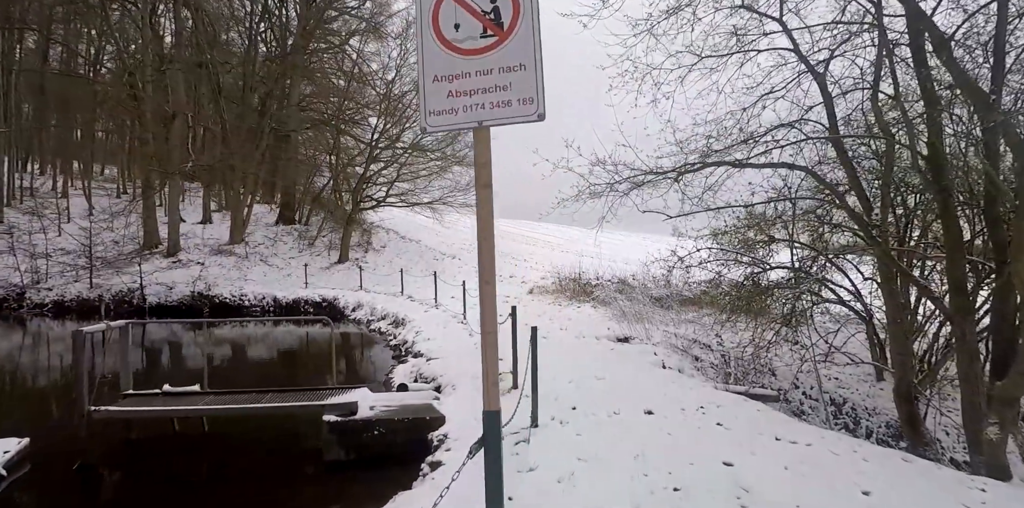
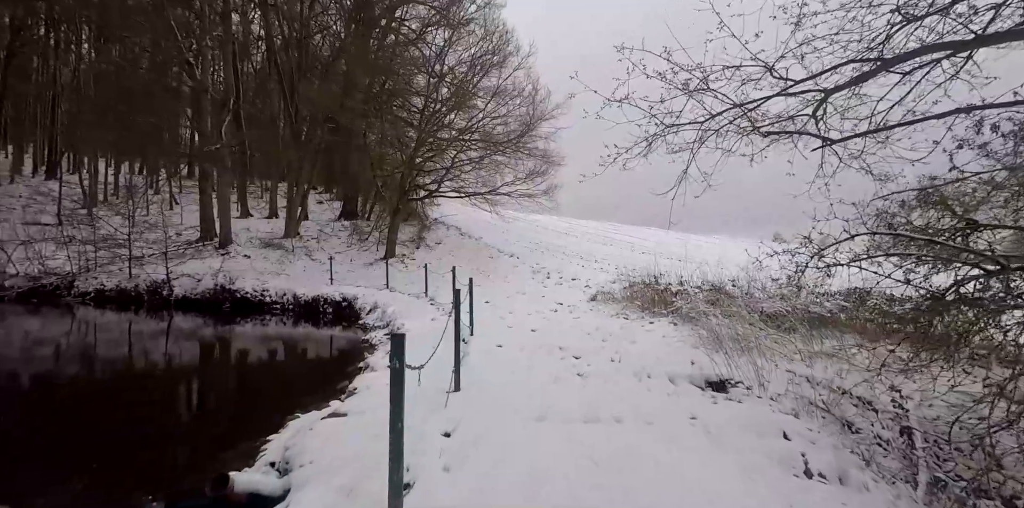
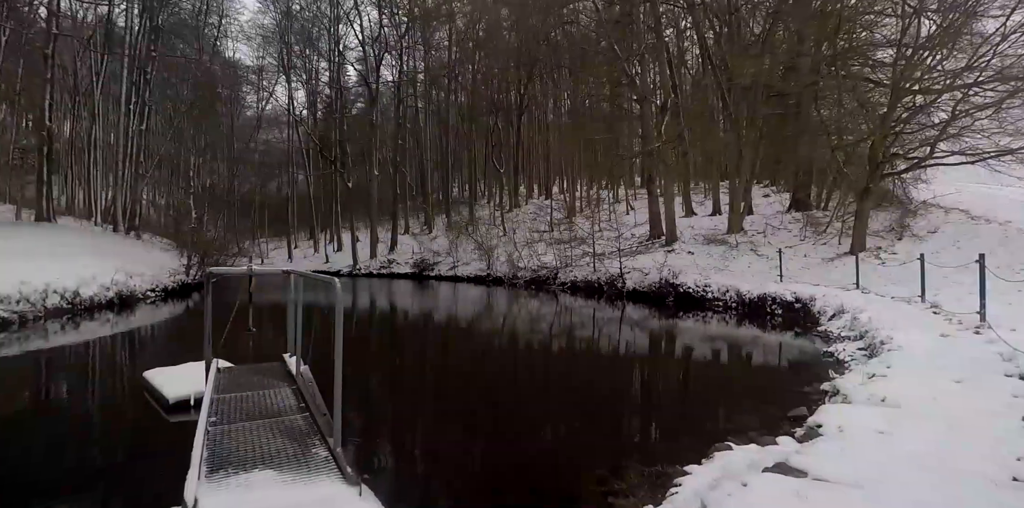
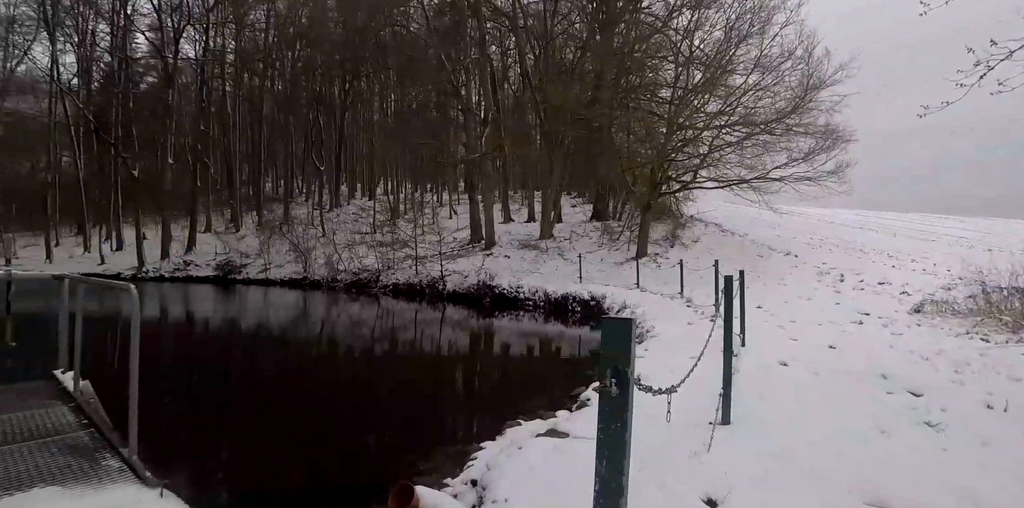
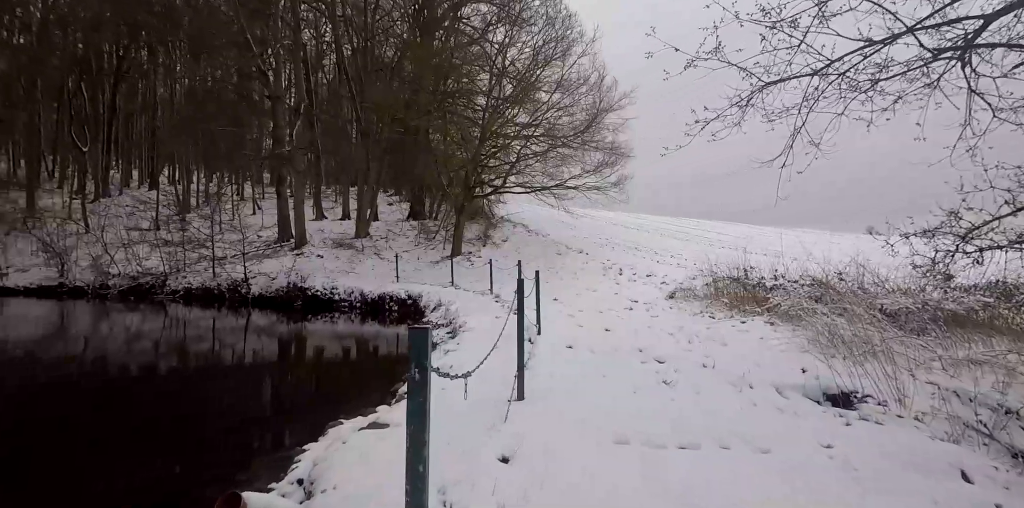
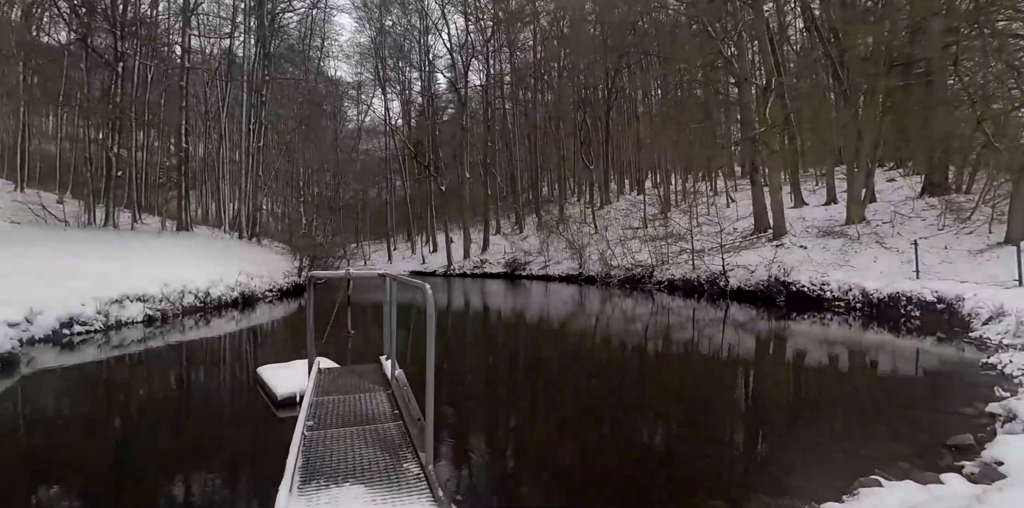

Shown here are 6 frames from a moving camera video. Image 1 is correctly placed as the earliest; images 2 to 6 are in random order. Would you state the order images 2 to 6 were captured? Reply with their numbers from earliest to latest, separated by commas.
2, 5, 4, 3, 6
